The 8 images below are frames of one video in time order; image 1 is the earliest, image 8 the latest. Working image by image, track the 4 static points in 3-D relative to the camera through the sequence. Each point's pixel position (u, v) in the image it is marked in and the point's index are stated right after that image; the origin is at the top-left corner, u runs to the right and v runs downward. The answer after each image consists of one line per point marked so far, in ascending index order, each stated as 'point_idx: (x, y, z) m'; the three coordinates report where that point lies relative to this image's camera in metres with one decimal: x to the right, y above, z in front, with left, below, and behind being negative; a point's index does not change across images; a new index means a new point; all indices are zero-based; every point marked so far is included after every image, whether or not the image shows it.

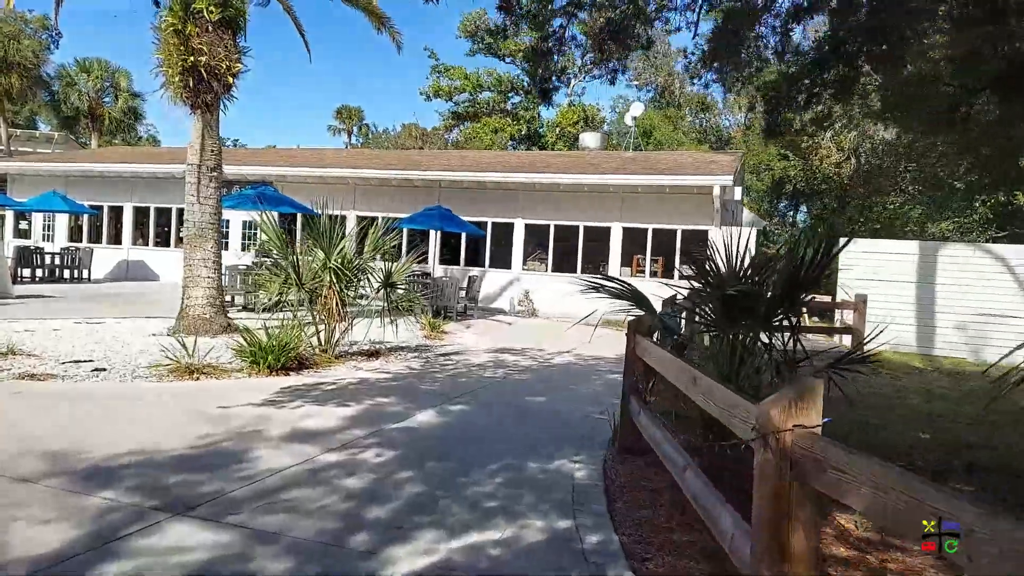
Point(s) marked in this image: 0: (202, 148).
0: (-4.6, +2.0, +10.1) m
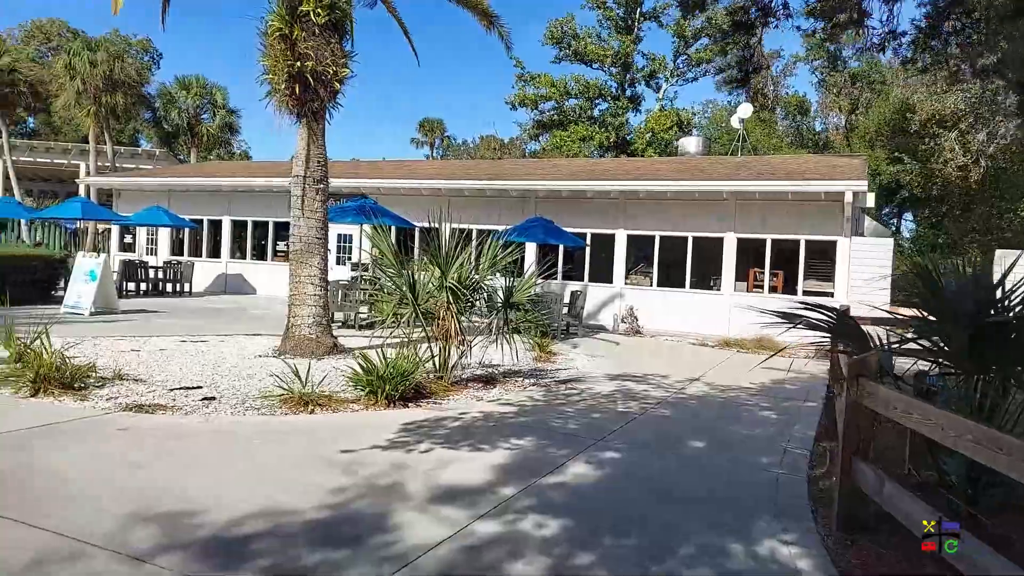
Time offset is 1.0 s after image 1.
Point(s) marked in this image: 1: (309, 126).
0: (-2.9, +1.8, +9.6) m
1: (-2.8, +2.2, +9.6) m
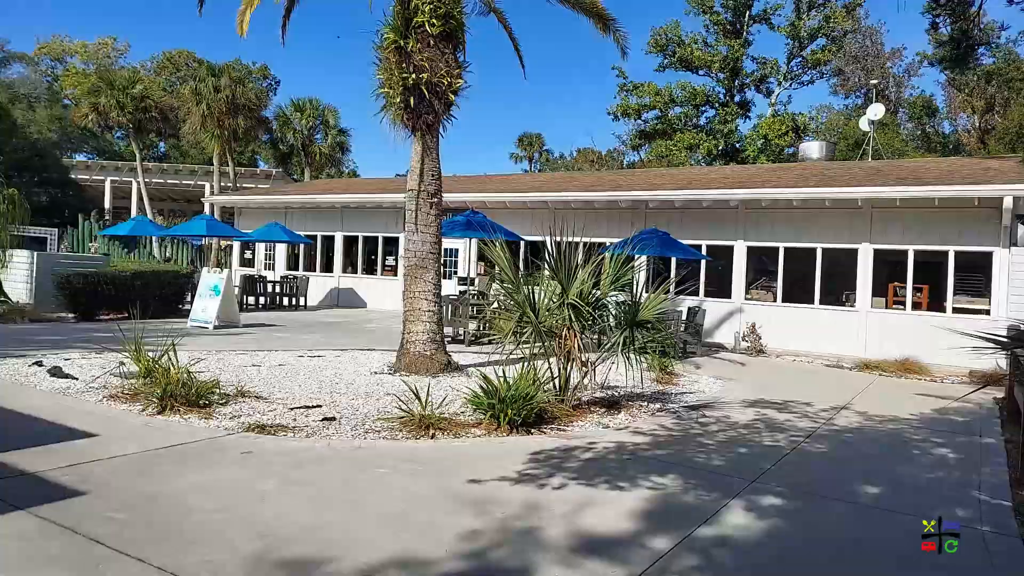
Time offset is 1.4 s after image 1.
0: (-1.2, +1.6, +9.4) m
1: (-1.2, +2.0, +9.4) m
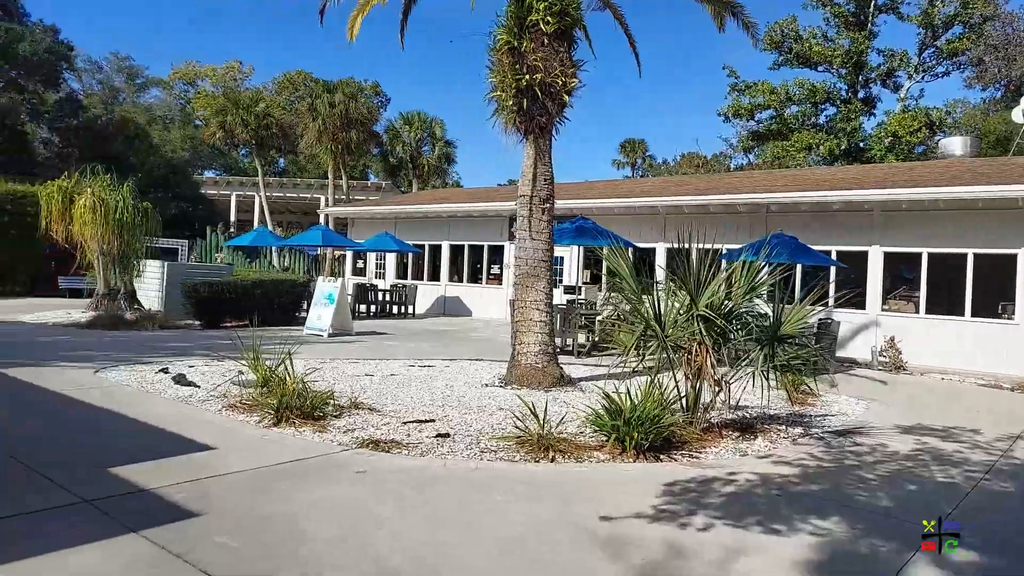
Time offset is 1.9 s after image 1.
0: (+0.3, +1.5, +9.0) m
1: (+0.3, +1.9, +9.1) m
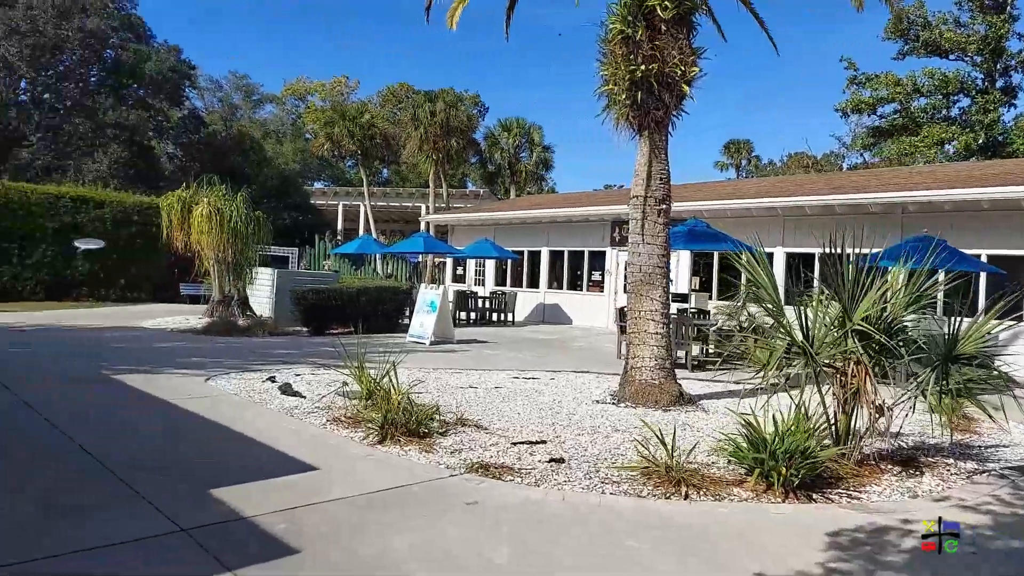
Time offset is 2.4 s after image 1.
0: (+1.6, +1.3, +8.3) m
1: (+1.7, +1.8, +8.4) m
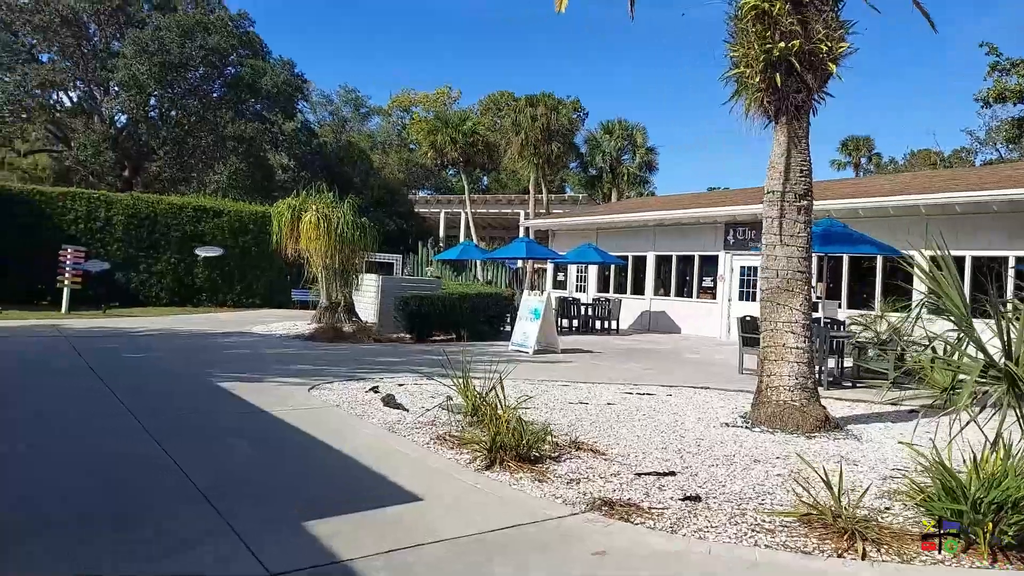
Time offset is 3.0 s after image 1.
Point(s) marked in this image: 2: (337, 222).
0: (+2.9, +1.3, +7.3) m
1: (+3.0, +1.7, +7.4) m
2: (-4.0, +1.5, +15.7) m
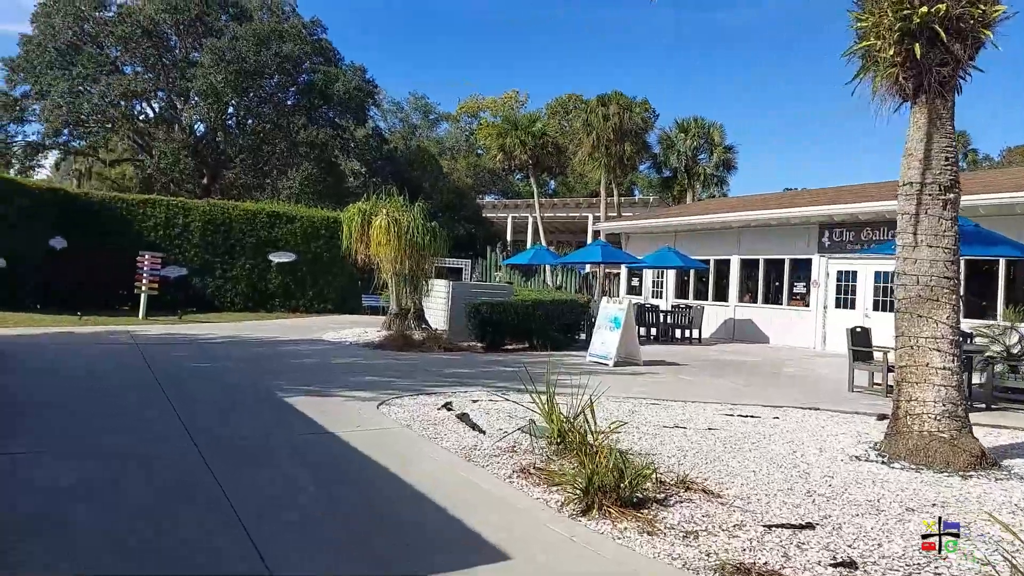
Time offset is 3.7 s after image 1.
0: (+3.7, +1.2, +6.2) m
1: (+3.8, +1.6, +6.3) m
2: (-2.3, +1.4, +15.2) m
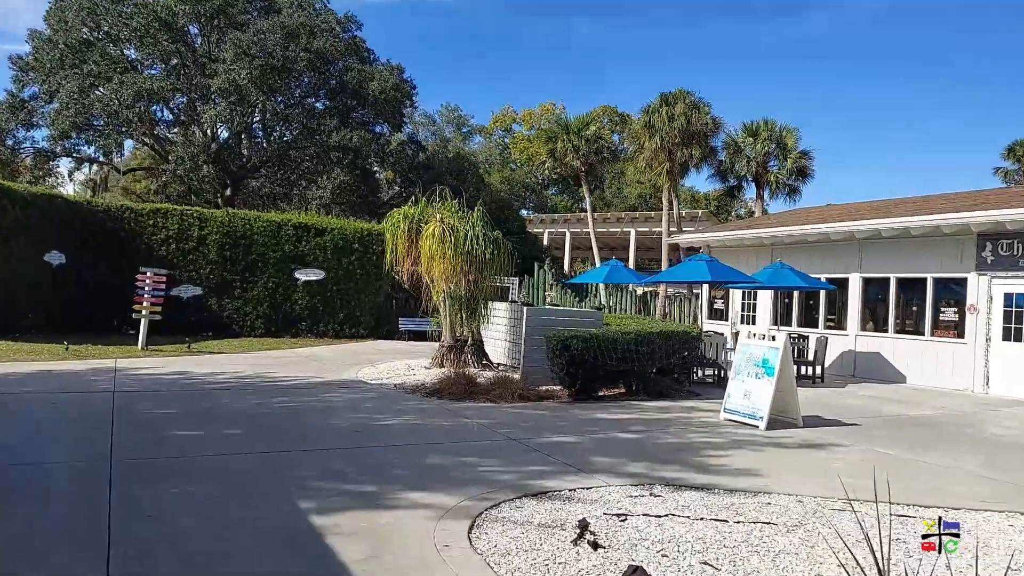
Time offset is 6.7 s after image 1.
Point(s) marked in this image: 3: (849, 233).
0: (+4.9, +0.9, +2.8) m
1: (+5.0, +1.4, +2.9) m
2: (-0.8, +0.9, +12.0) m
3: (+7.6, +1.2, +15.5) m
